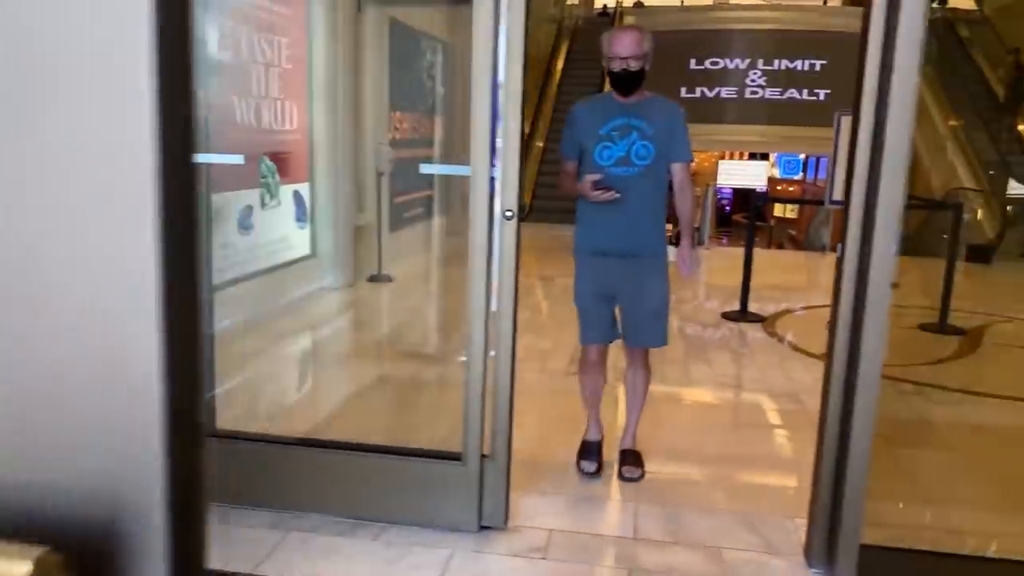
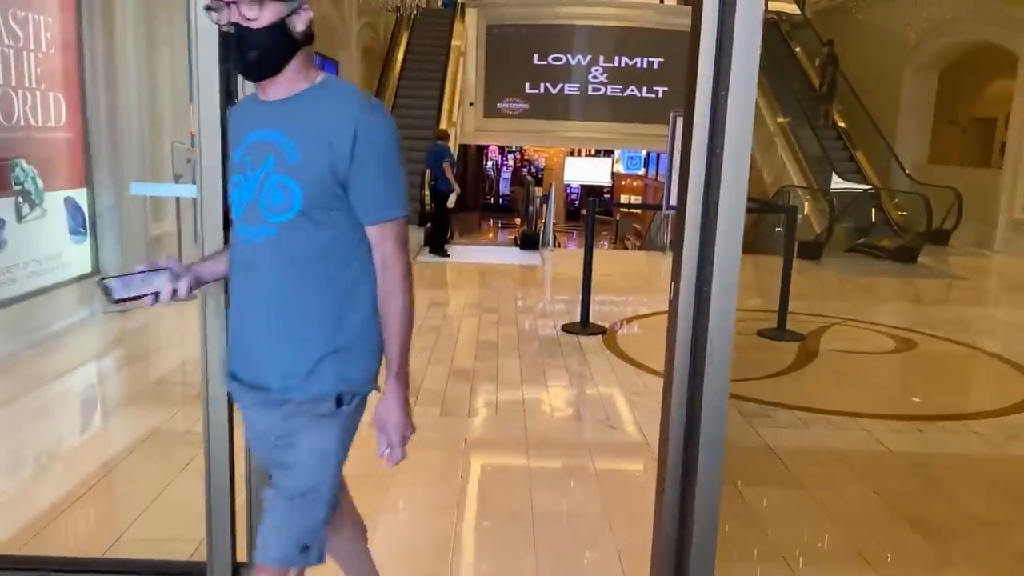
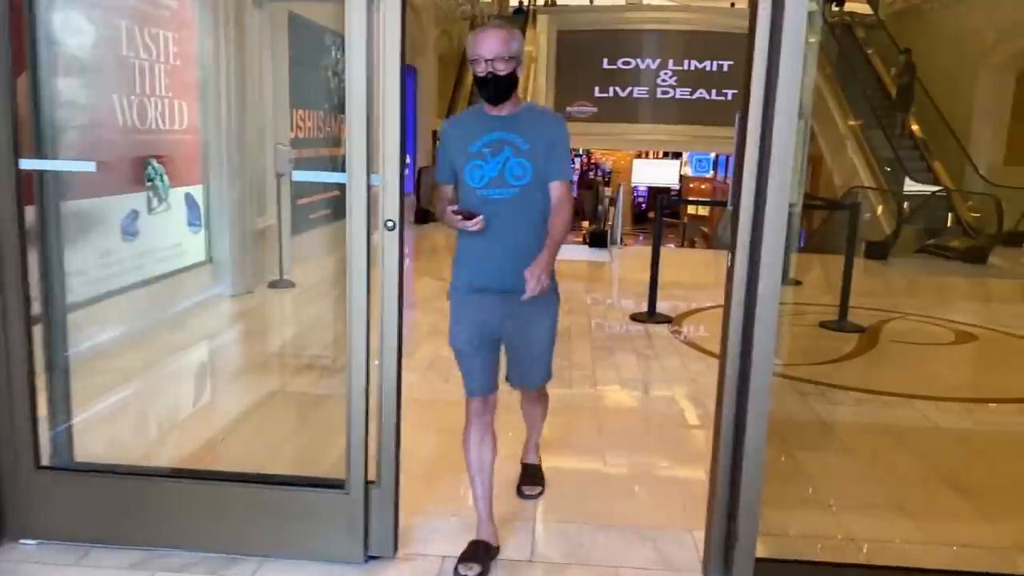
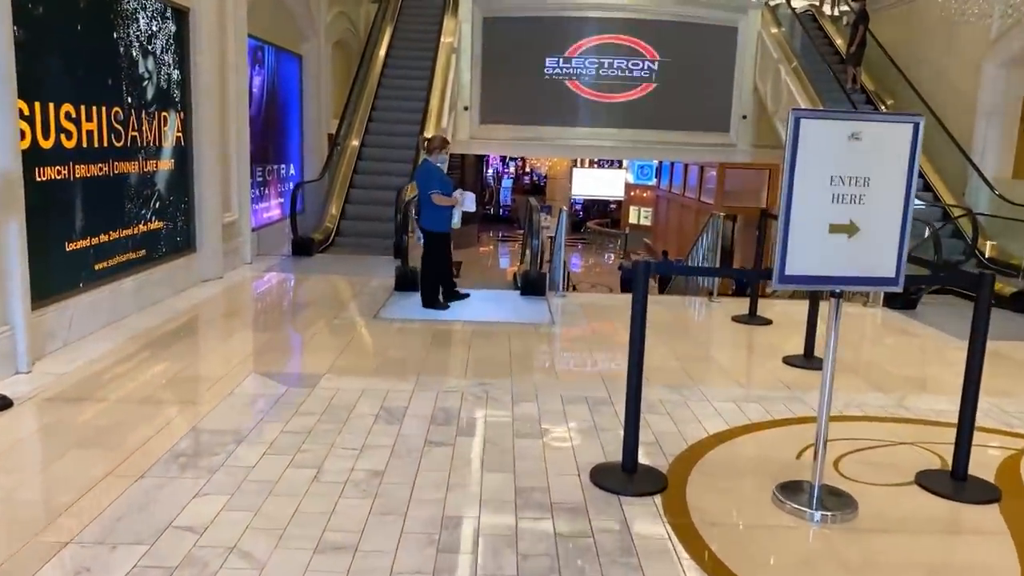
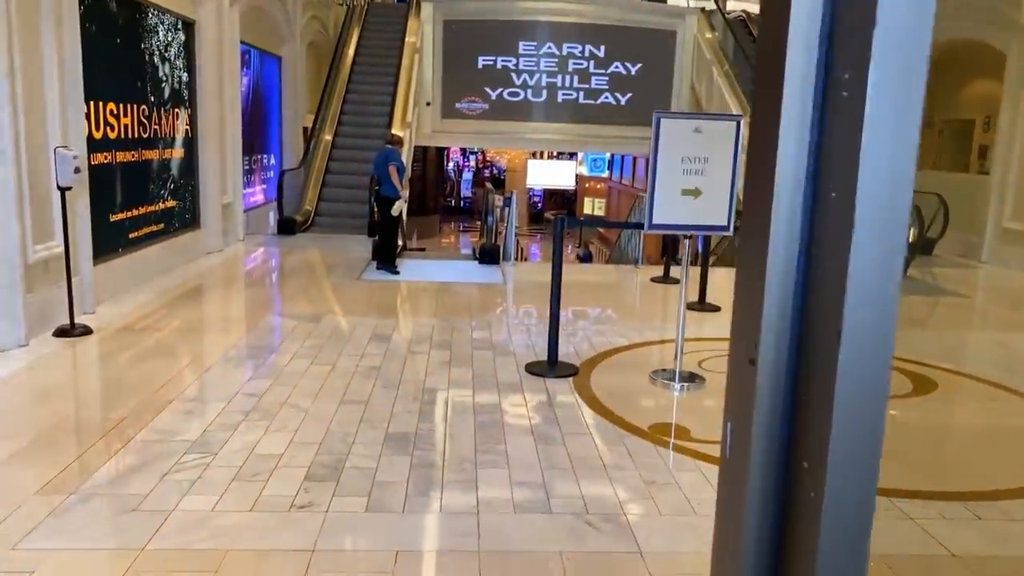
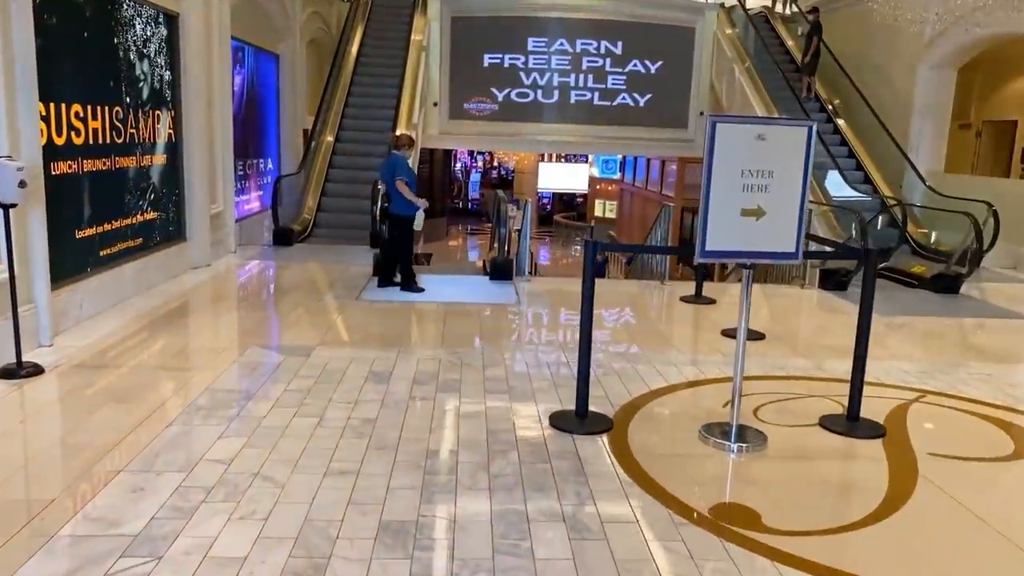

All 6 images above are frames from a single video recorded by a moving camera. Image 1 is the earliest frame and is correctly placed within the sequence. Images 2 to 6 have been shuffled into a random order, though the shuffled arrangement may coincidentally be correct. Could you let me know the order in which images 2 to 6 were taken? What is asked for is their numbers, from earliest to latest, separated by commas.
3, 2, 5, 6, 4
